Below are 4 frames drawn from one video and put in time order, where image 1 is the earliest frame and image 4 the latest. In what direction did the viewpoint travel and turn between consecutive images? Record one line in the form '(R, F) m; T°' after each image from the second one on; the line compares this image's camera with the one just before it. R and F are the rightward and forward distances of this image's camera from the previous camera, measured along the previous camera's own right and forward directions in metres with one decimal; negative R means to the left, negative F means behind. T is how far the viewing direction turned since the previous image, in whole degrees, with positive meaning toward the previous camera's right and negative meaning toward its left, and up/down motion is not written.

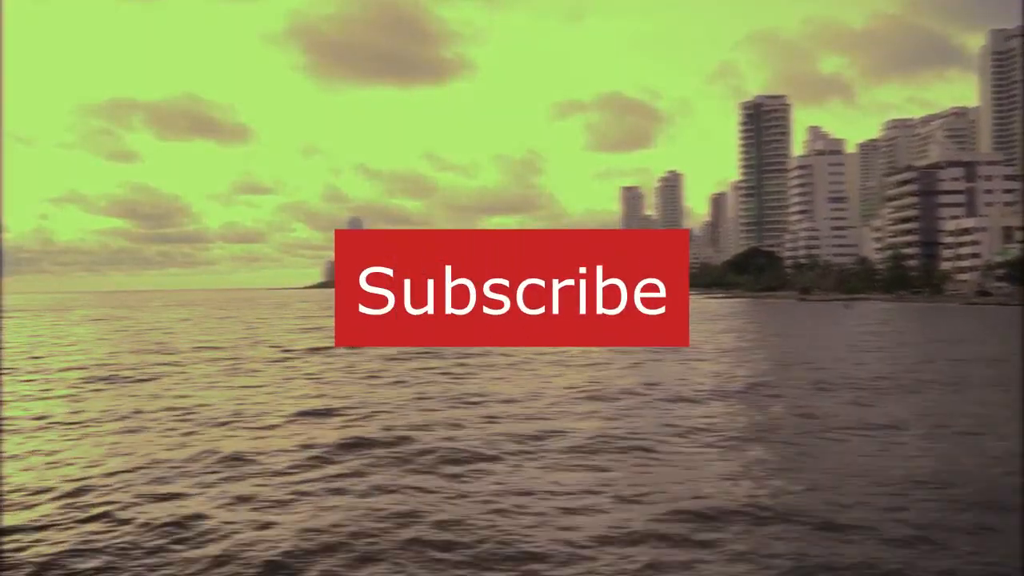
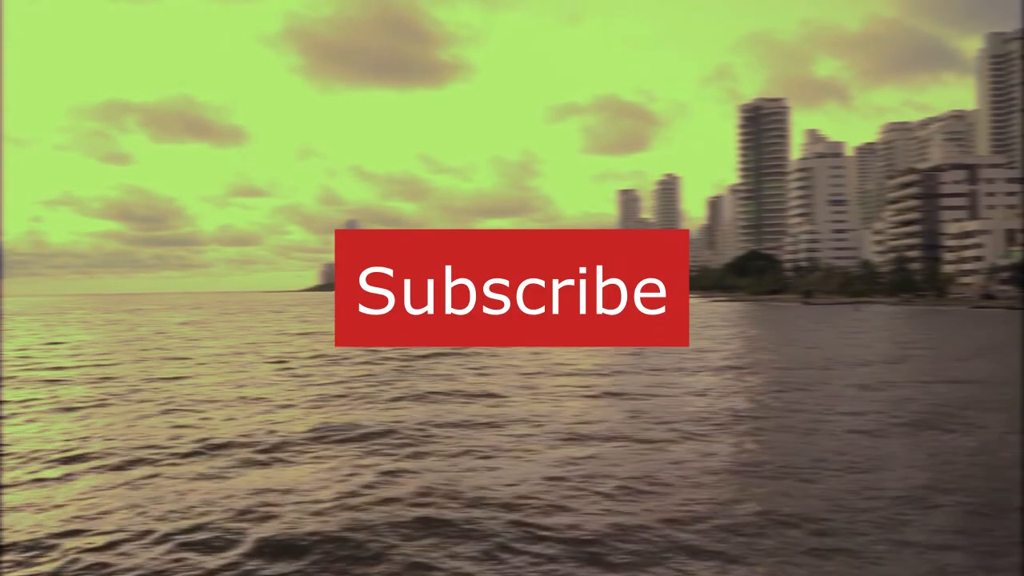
(-0.7, +1.2) m; 0°
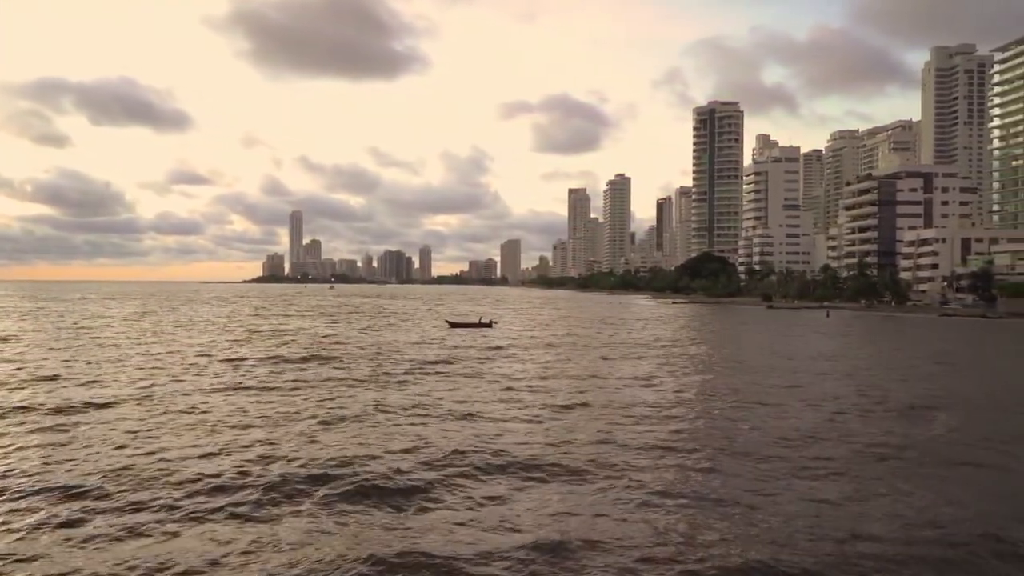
(-2.6, +3.8) m; +4°
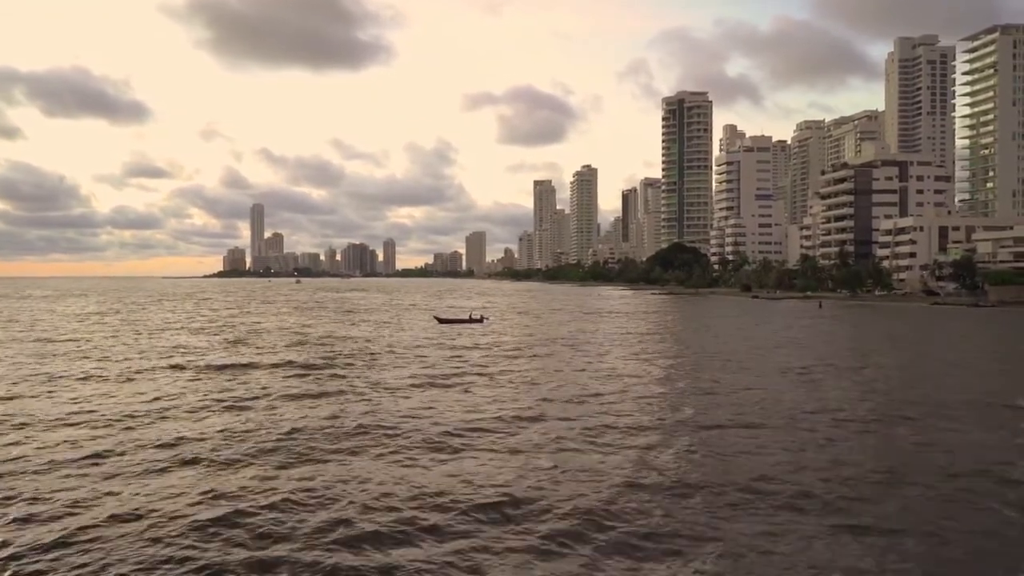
(-2.5, +3.3) m; +2°
